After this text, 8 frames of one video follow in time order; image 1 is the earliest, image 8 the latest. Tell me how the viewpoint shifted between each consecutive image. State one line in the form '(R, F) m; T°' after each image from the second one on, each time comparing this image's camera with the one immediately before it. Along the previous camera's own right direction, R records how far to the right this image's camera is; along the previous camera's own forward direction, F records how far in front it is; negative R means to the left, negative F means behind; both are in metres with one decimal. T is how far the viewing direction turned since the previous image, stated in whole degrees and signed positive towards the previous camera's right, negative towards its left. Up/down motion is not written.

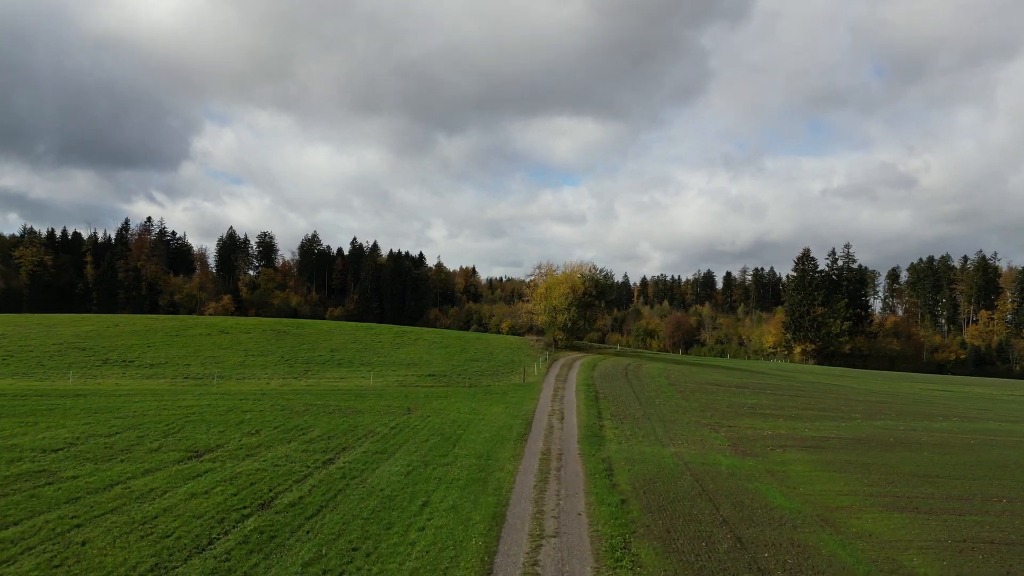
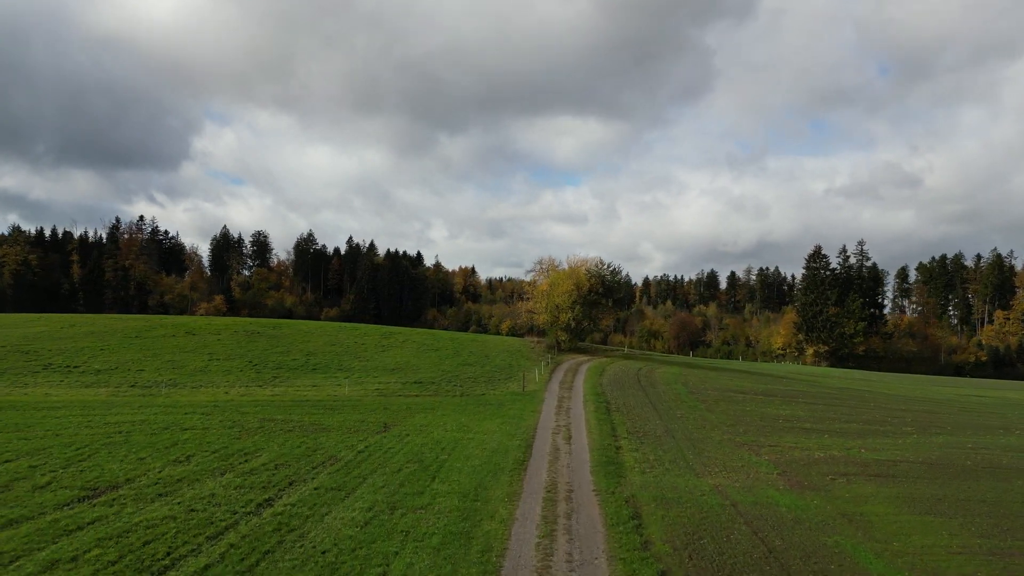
(+0.1, +5.5) m; 0°
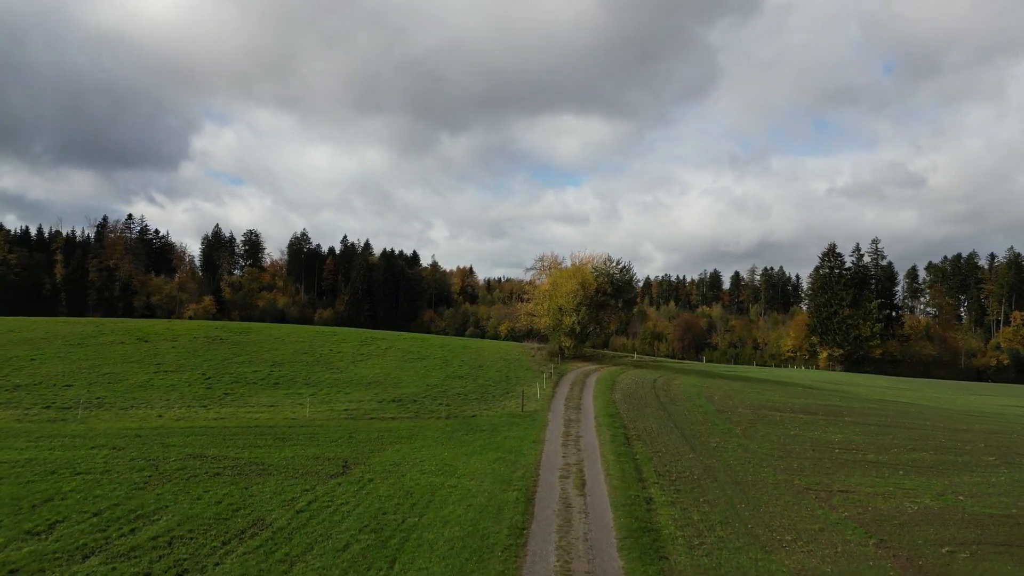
(+0.1, +6.2) m; 0°
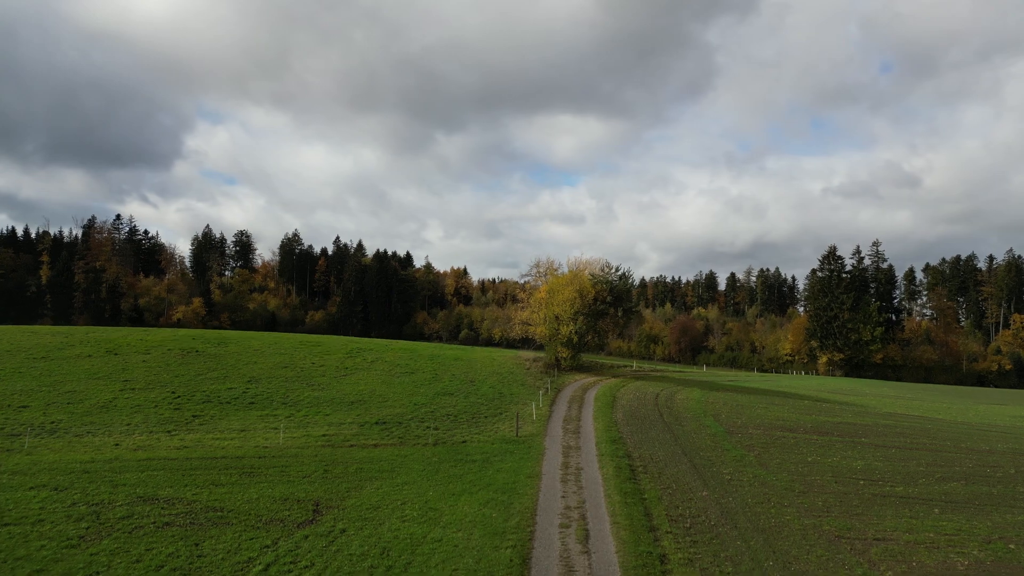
(0.0, +2.6) m; 0°
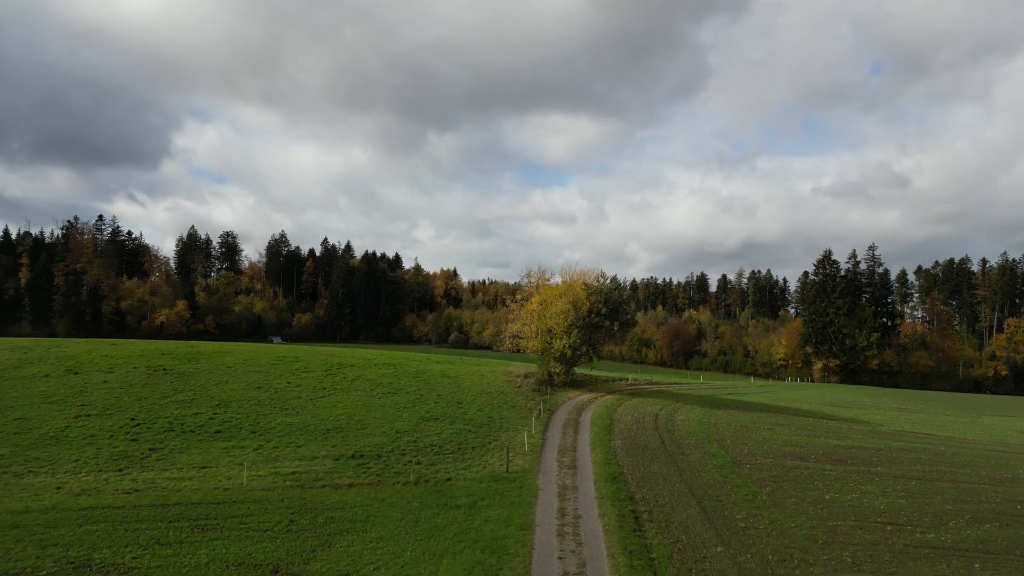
(0.0, +2.6) m; +1°
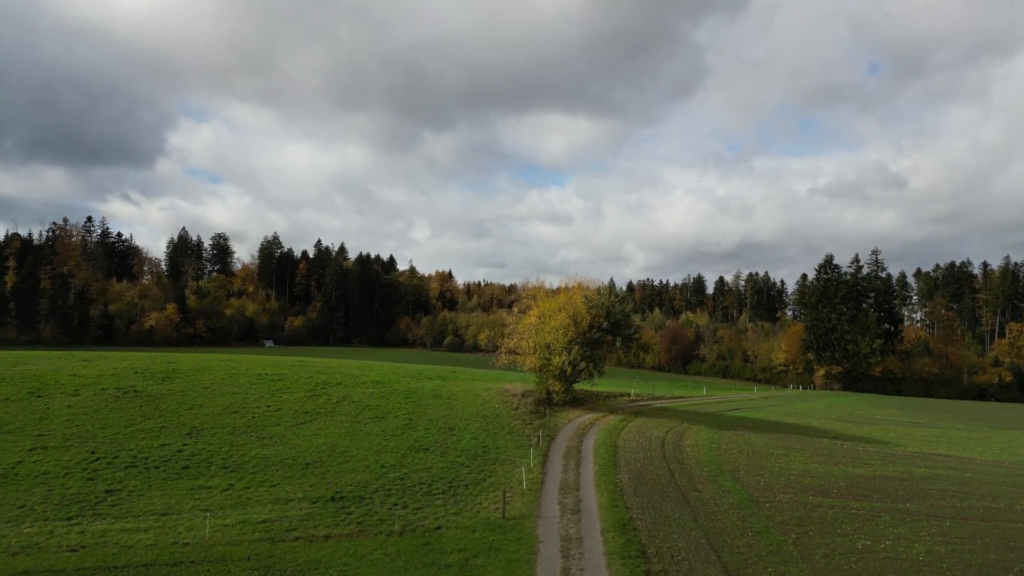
(-0.1, +2.7) m; 0°
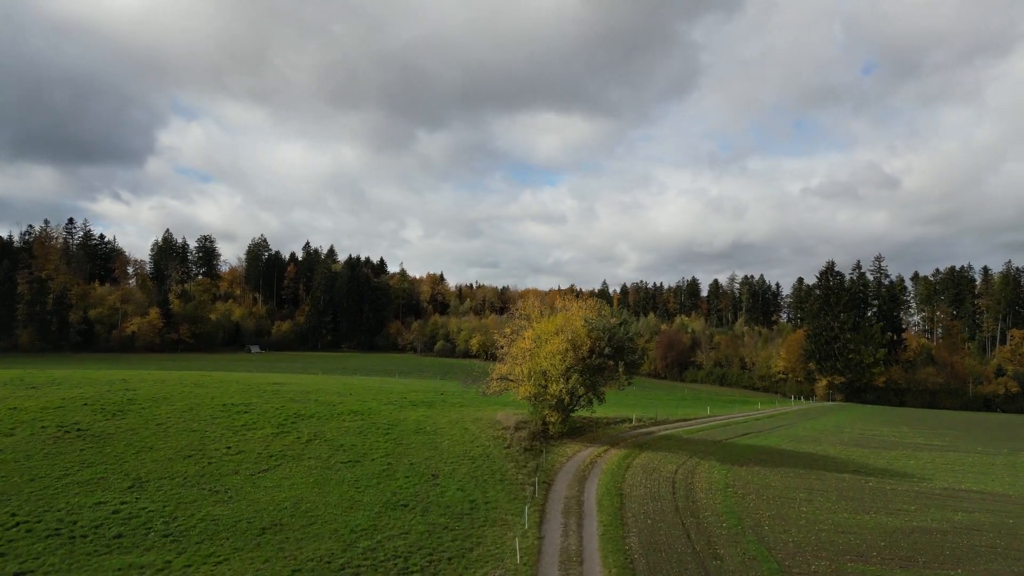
(0.0, +4.1) m; +1°
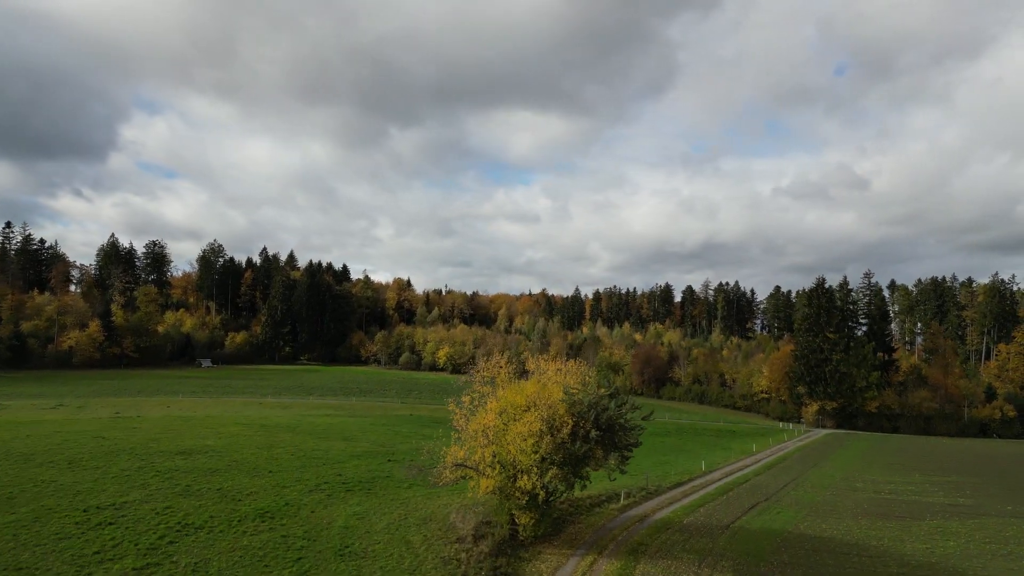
(+0.5, +9.3) m; +2°
